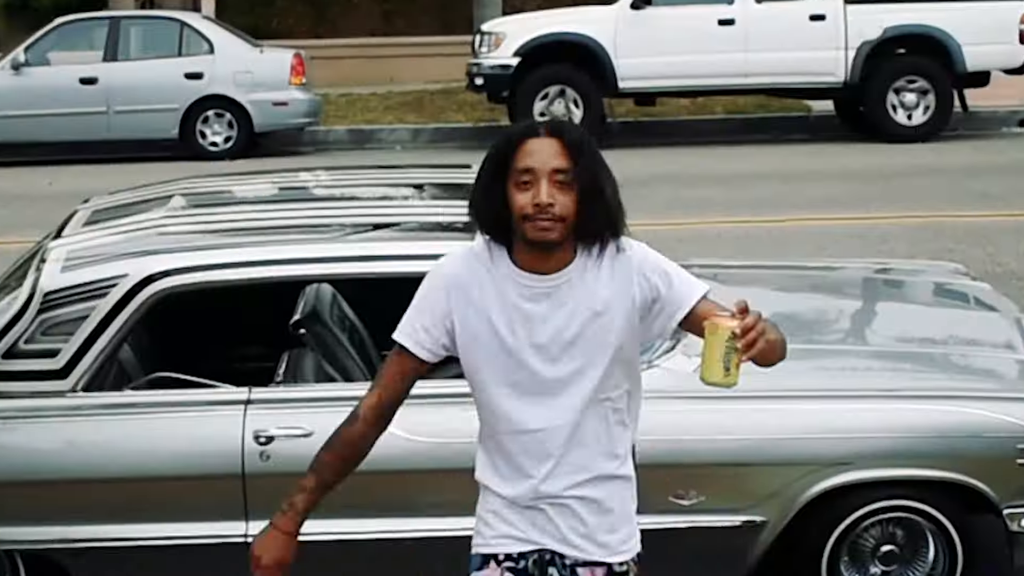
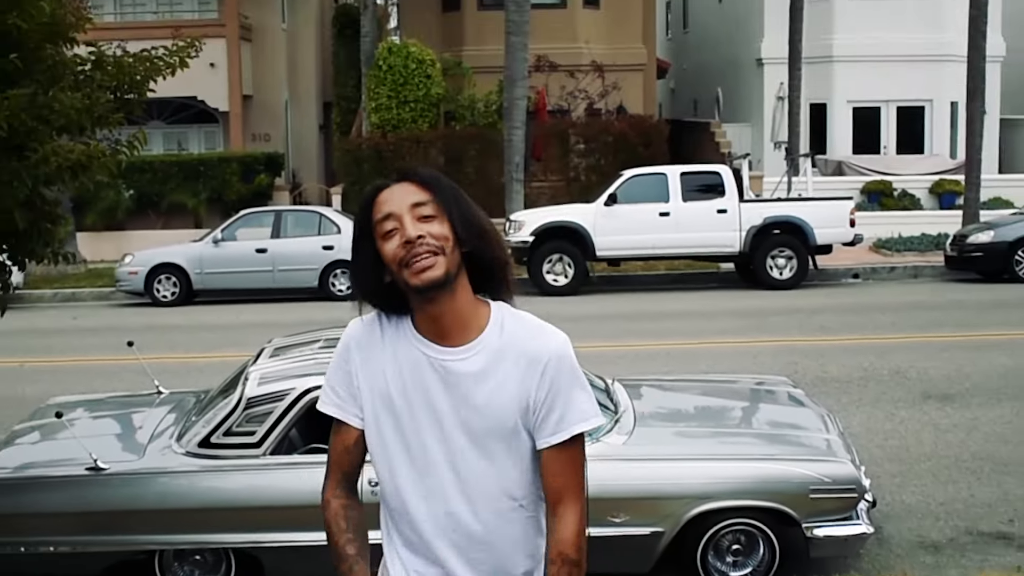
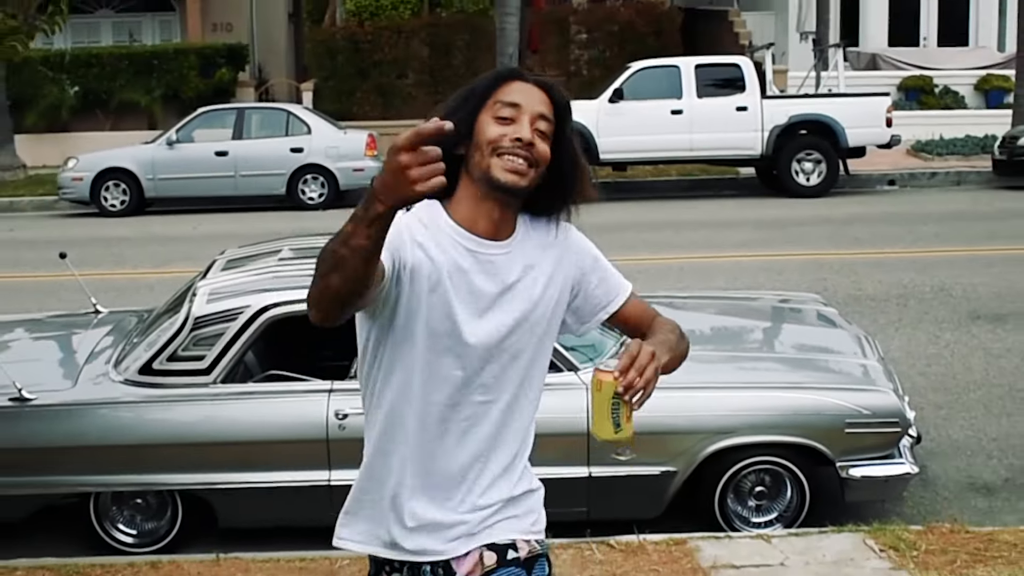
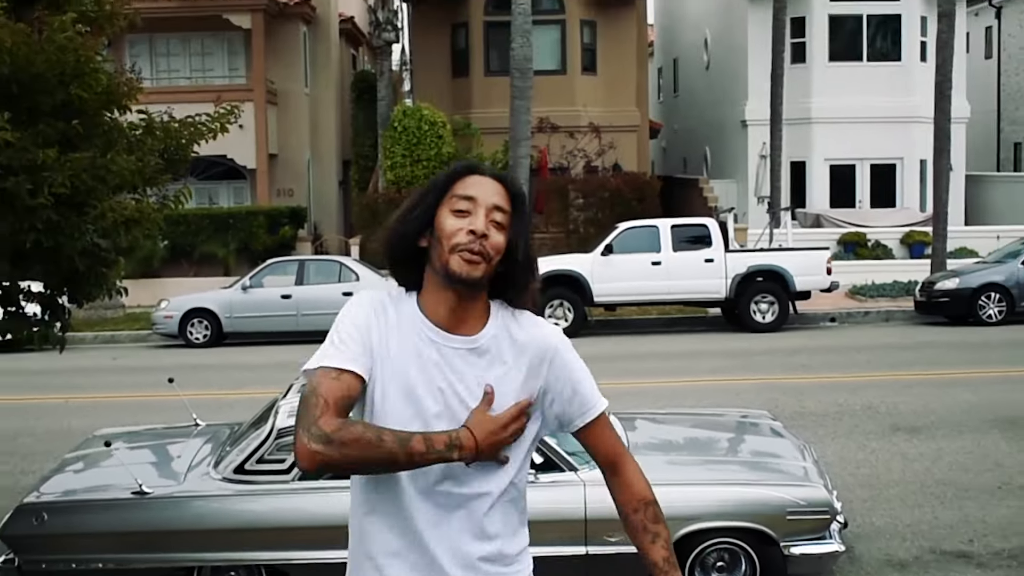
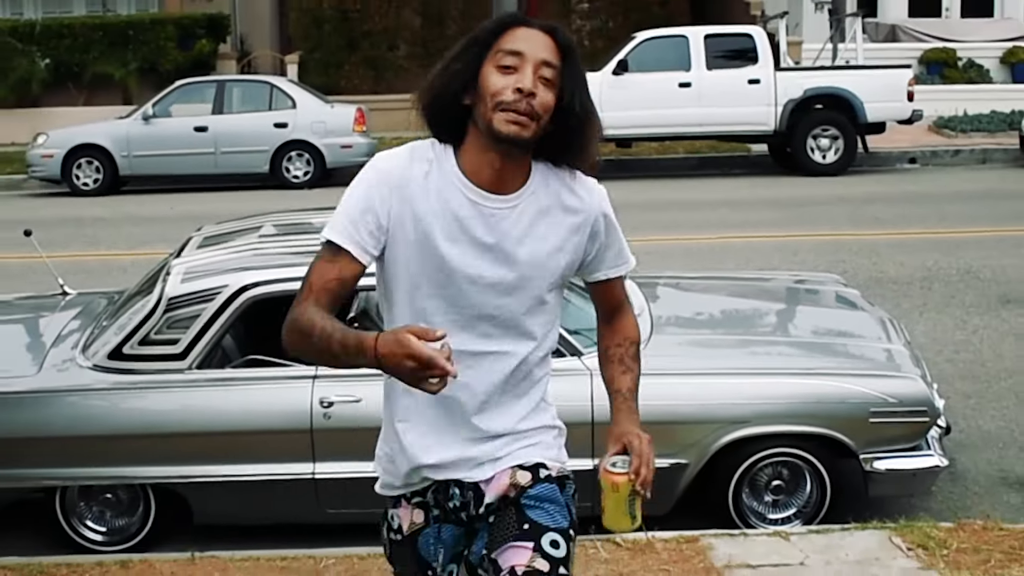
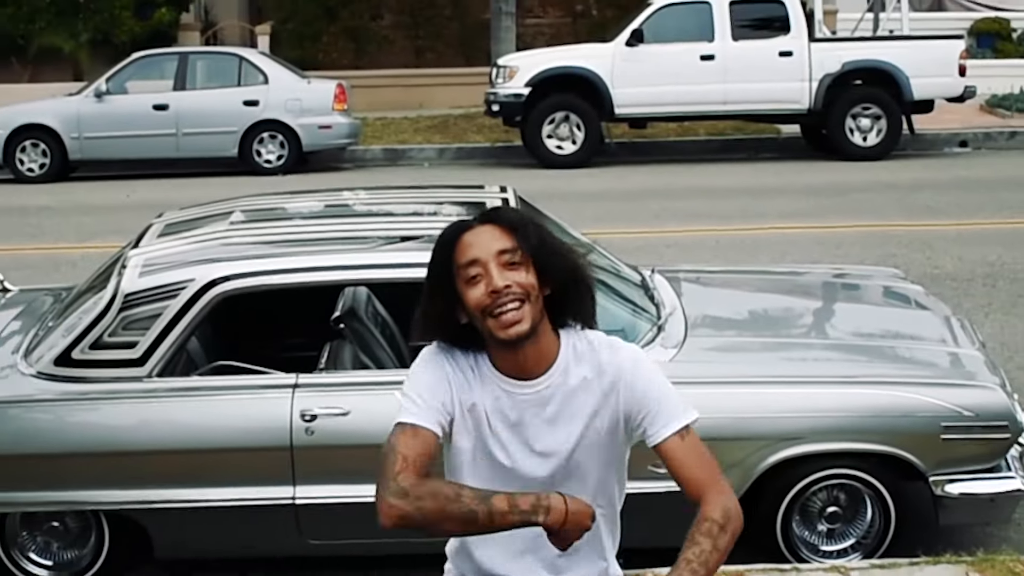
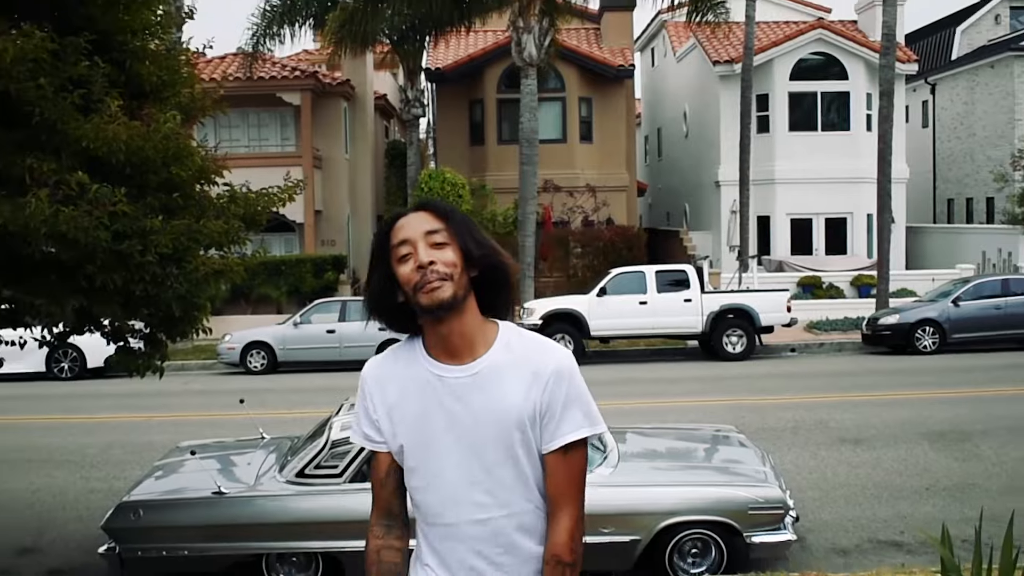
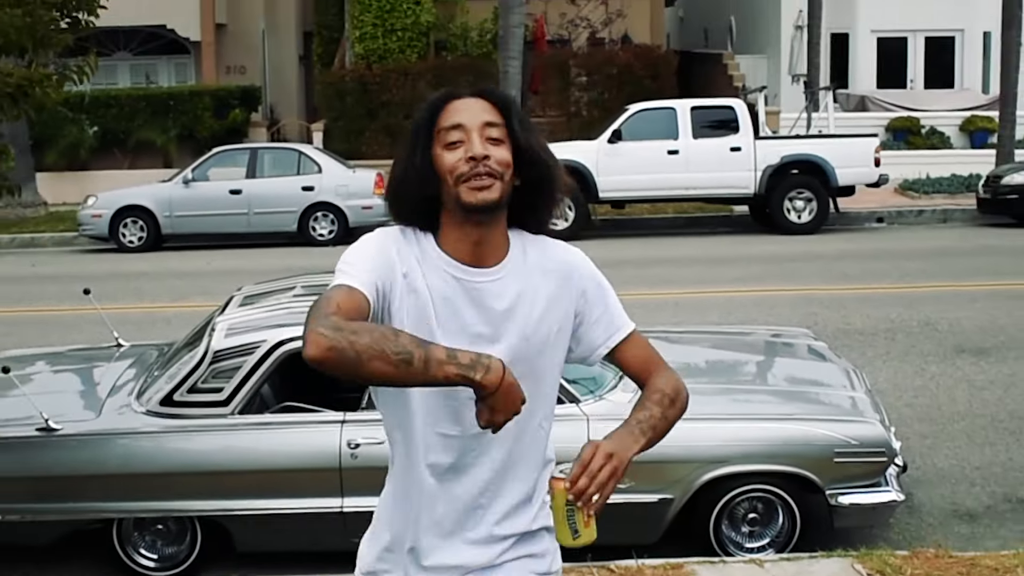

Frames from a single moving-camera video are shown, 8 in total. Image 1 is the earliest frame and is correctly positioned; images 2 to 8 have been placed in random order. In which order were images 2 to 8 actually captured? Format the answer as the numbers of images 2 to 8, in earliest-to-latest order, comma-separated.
6, 5, 3, 8, 2, 4, 7
